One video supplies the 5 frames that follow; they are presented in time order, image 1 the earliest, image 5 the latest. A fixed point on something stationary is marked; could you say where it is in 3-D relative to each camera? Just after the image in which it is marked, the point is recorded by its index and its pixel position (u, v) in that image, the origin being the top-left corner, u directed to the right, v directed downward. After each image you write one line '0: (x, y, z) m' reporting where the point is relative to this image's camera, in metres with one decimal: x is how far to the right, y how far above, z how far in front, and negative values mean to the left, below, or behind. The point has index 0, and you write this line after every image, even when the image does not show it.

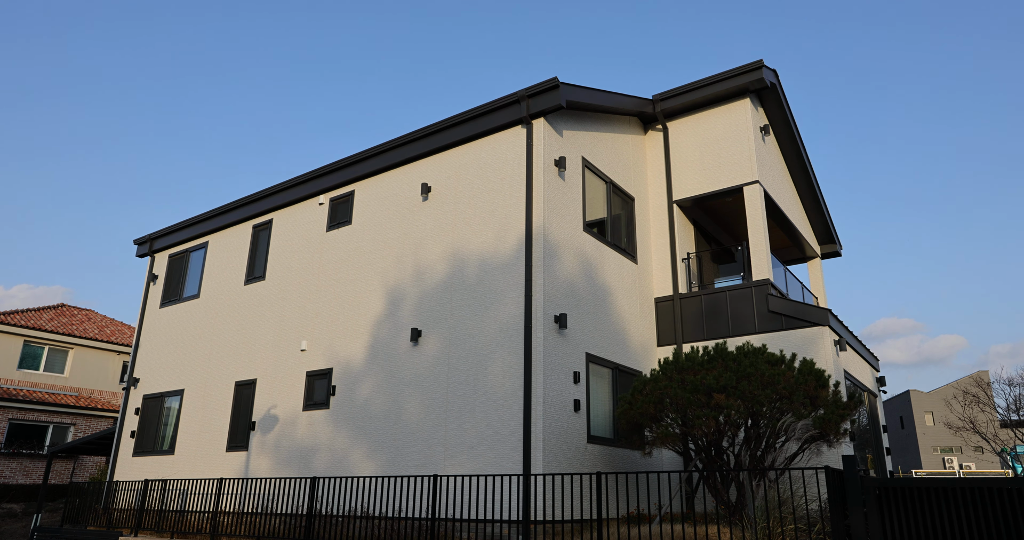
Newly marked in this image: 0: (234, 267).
0: (-6.1, +0.1, +15.0) m
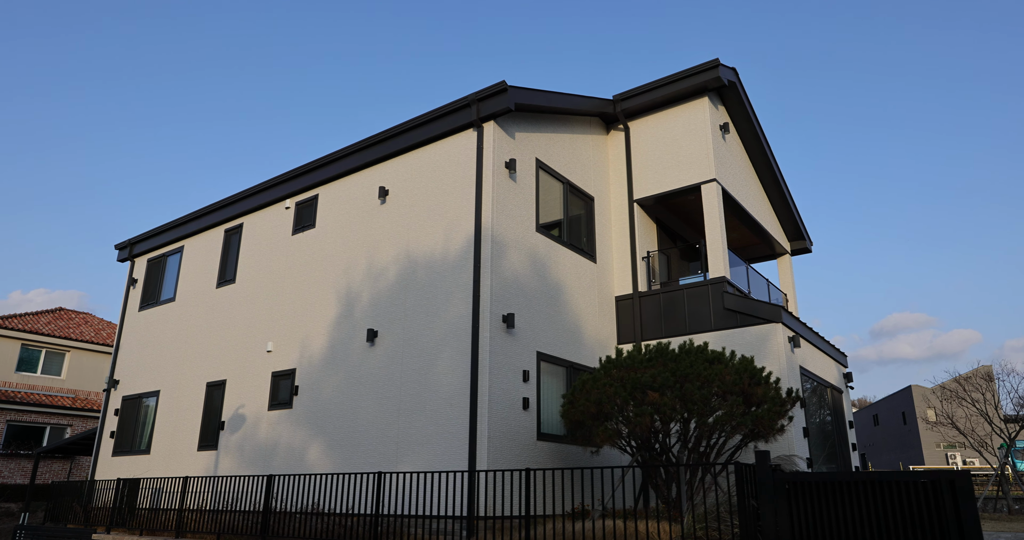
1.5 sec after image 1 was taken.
0: (-6.8, 0.0, +15.3) m
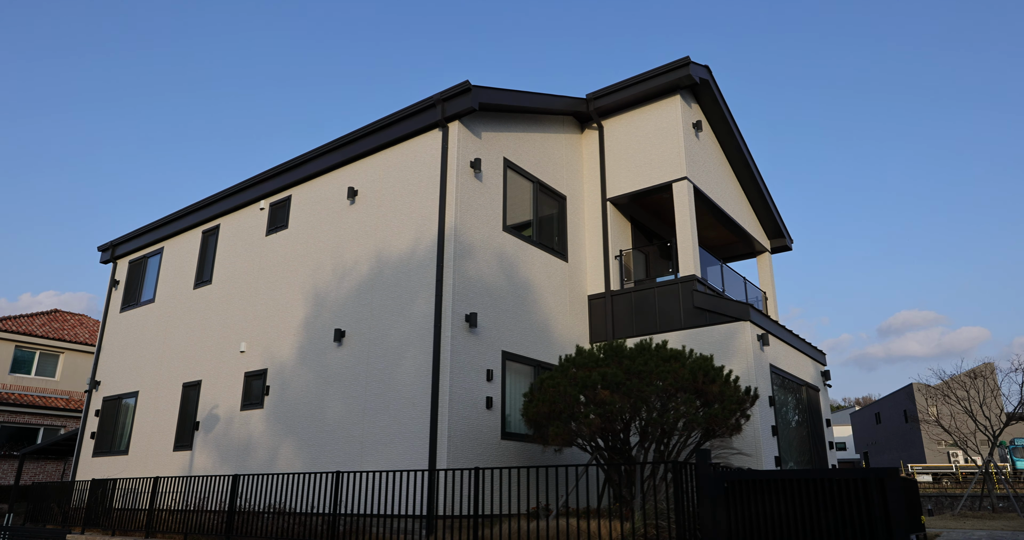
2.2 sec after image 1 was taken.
0: (-7.3, 0.0, +15.4) m
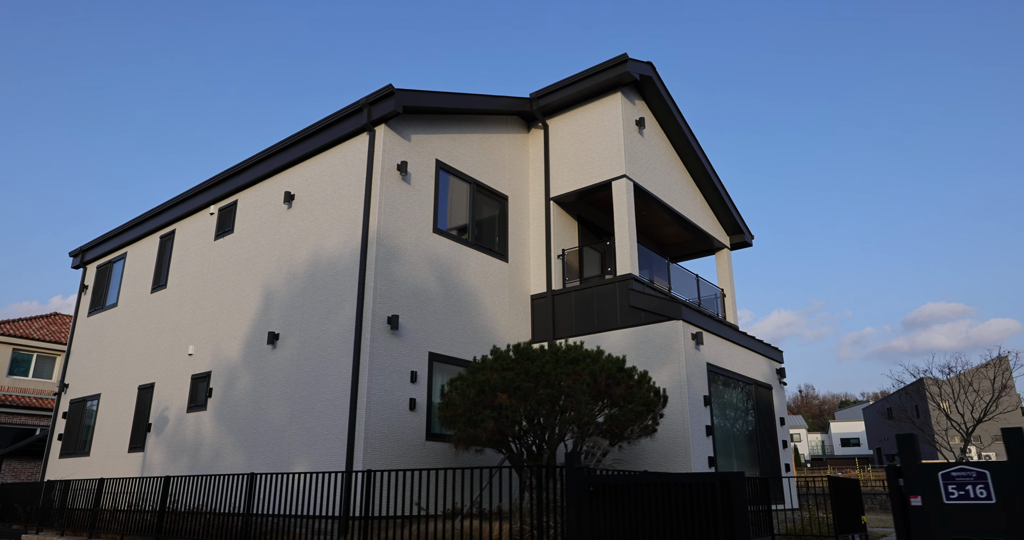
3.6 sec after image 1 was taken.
0: (-8.4, -0.1, +15.7) m
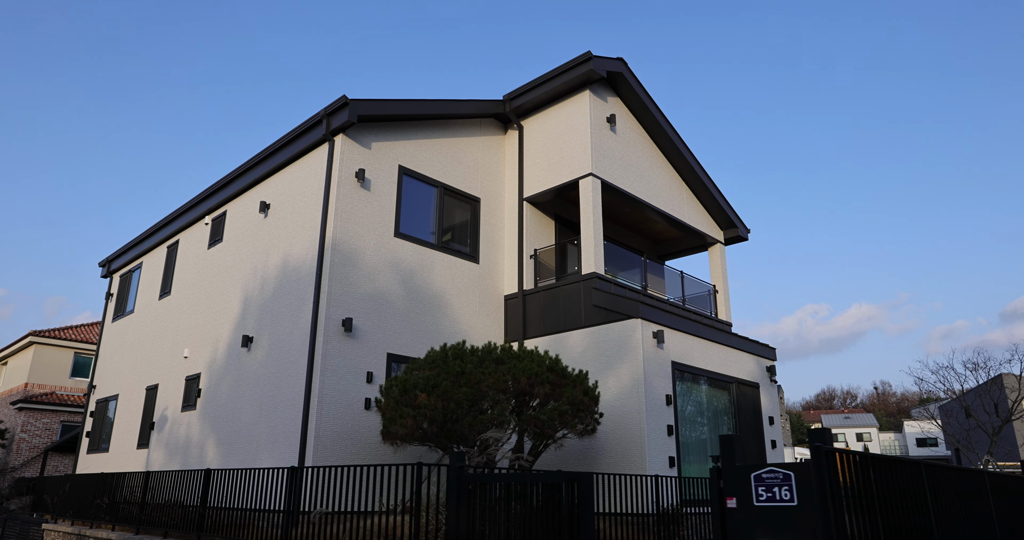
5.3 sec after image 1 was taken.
0: (-8.7, -0.3, +16.7) m
